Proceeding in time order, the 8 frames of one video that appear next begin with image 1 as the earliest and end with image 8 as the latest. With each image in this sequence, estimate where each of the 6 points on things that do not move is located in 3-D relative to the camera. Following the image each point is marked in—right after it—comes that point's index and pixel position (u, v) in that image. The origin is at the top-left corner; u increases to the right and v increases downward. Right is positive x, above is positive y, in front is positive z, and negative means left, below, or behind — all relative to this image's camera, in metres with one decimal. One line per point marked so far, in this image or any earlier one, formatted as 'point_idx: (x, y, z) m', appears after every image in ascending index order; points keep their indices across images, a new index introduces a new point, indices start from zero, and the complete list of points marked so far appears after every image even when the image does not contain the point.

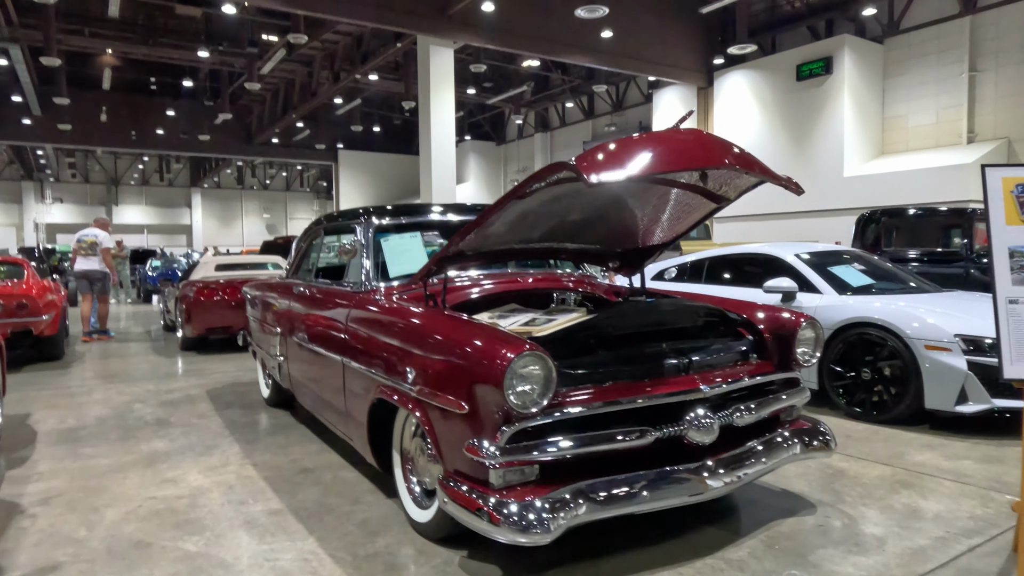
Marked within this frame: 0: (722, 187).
0: (+0.9, +0.4, +2.8) m
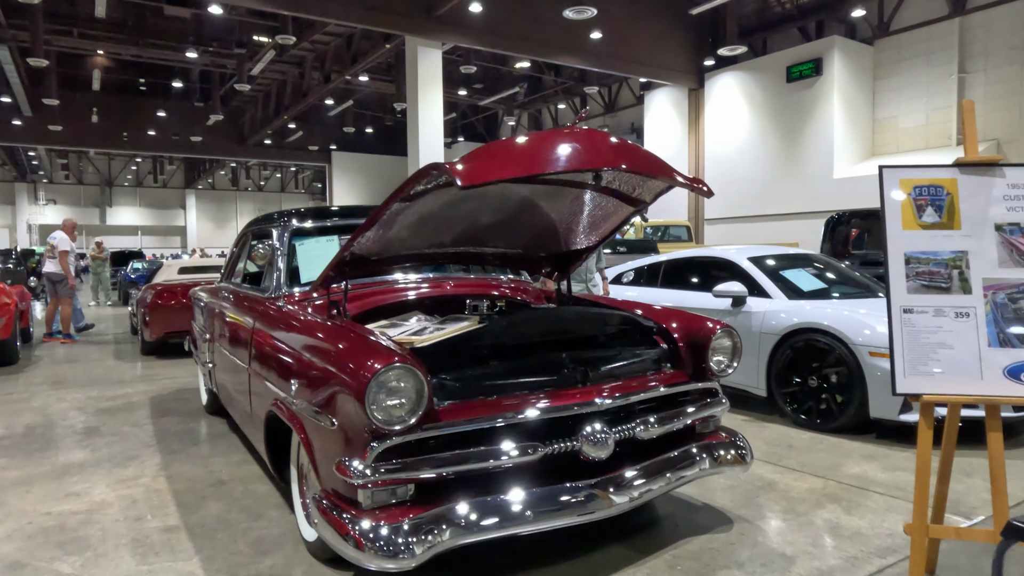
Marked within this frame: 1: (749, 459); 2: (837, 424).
0: (+0.5, +0.4, +2.7) m
1: (+0.9, -0.7, +2.6) m
2: (+1.9, -0.8, +4.0) m
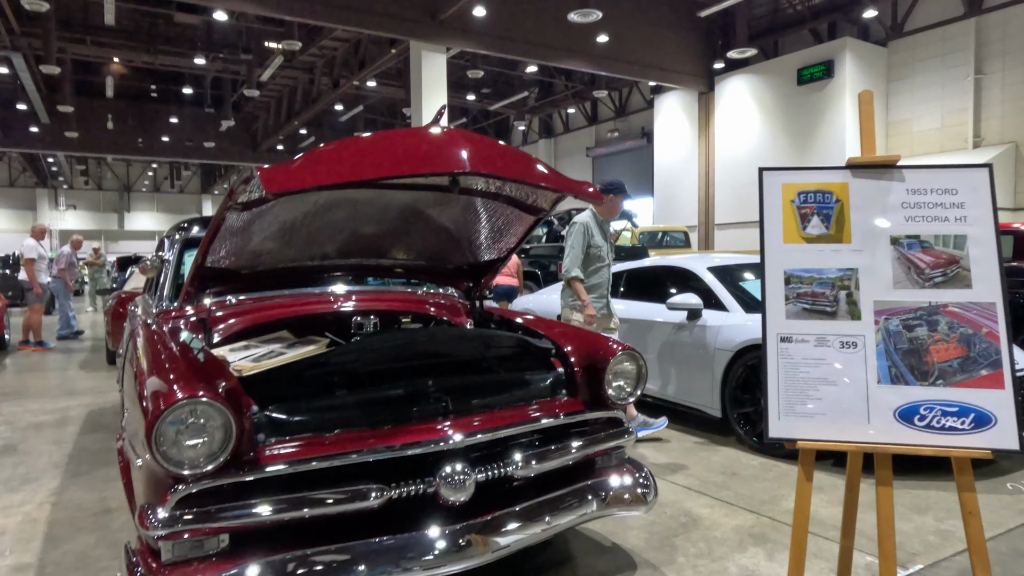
0: (+0.1, +0.3, +2.5) m
1: (+0.5, -0.7, +2.3) m
2: (+1.5, -0.9, +3.7) m
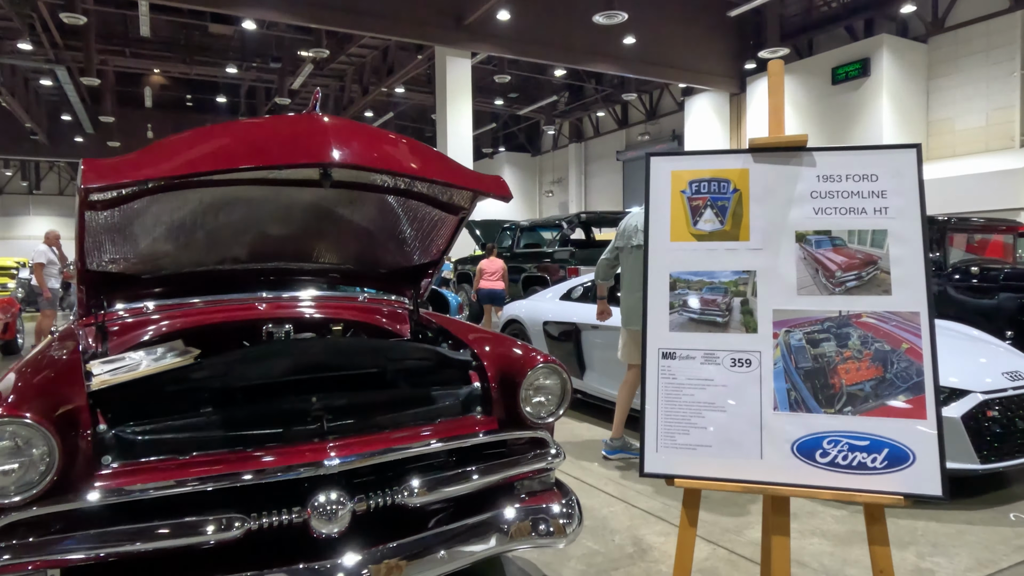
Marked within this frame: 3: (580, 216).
0: (-0.2, +0.3, +2.2) m
1: (+0.2, -0.8, +2.1) m
2: (+1.3, -0.9, +3.4) m
3: (+1.0, +1.1, +10.0) m
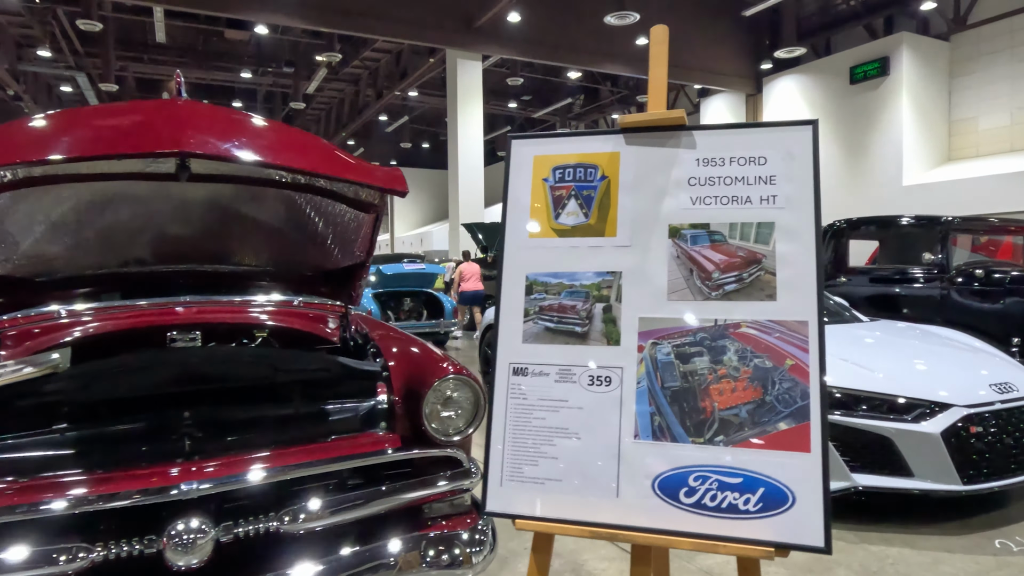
0: (-0.5, +0.3, +2.1) m
1: (-0.1, -0.8, +1.9) m
2: (+1.0, -0.9, +3.1) m
3: (+1.0, +1.0, +9.8) m
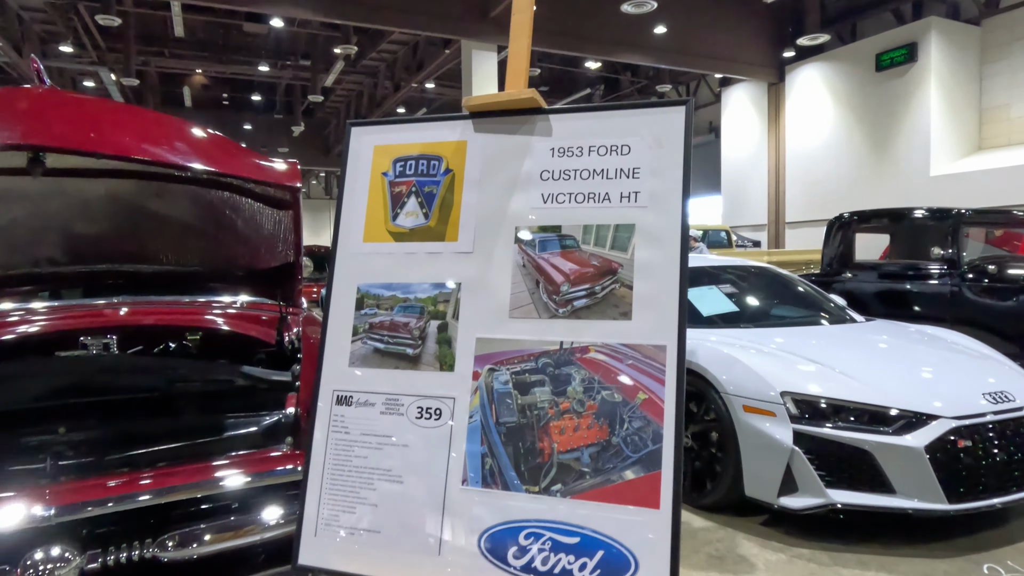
0: (-0.7, +0.3, +1.9) m
1: (-0.3, -0.8, +1.7) m
2: (+0.9, -0.9, +2.9) m
3: (+1.0, +1.1, +9.6) m
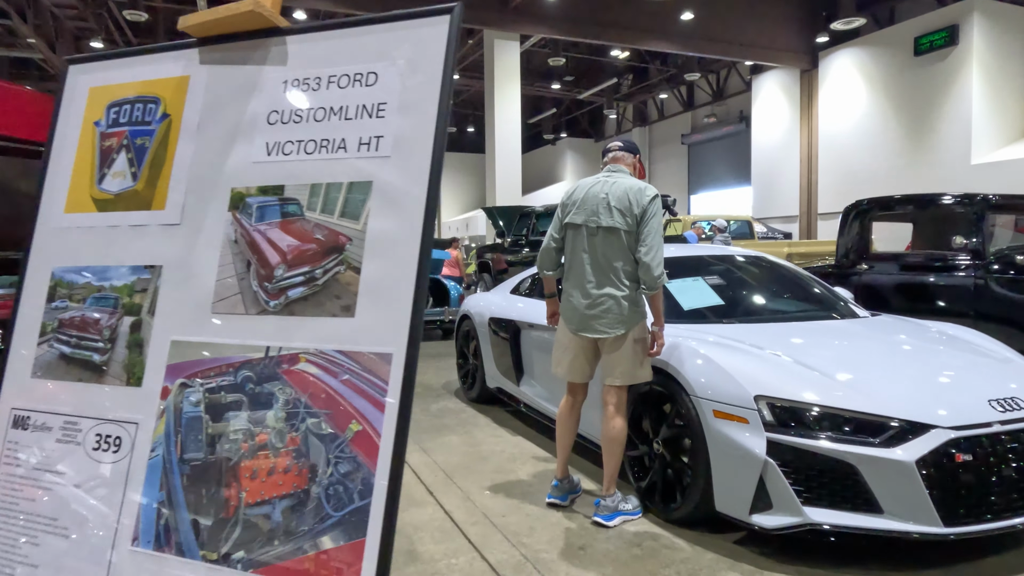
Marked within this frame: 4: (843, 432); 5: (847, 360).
0: (-1.0, +0.3, +1.7) m
1: (-0.6, -0.8, +1.5) m
2: (+0.7, -0.9, +2.6) m
3: (+1.1, +1.2, +9.2) m
4: (+1.1, -0.5, +2.2) m
5: (+1.3, -0.3, +2.6) m
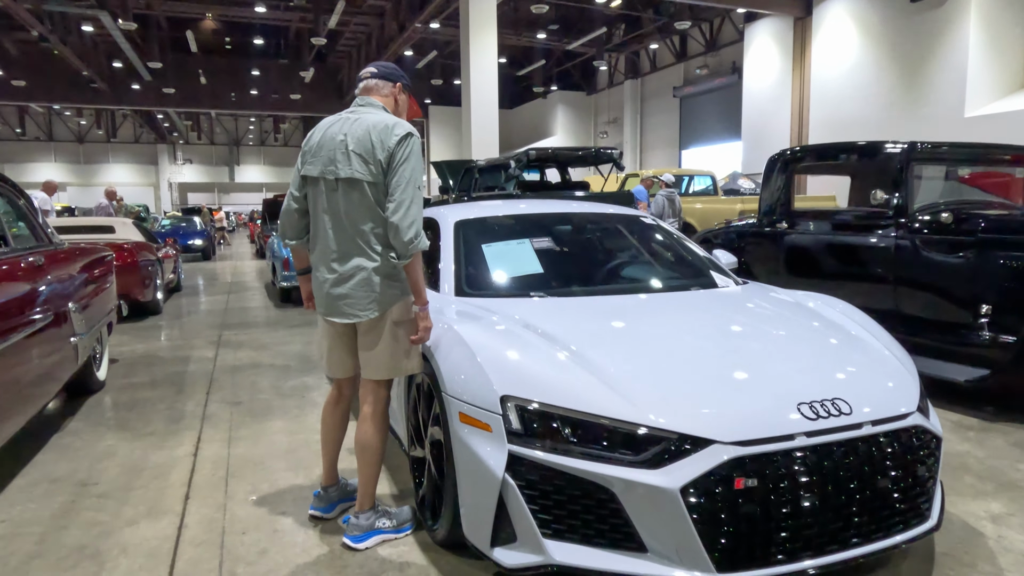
0: (-1.8, +0.4, +1.1) m
1: (-1.5, -0.7, +1.0) m
2: (-0.2, -0.8, +2.1) m
3: (+0.3, +1.7, +8.6) m
4: (+0.2, -0.4, +1.7) m
5: (+0.4, -0.2, +2.0) m
